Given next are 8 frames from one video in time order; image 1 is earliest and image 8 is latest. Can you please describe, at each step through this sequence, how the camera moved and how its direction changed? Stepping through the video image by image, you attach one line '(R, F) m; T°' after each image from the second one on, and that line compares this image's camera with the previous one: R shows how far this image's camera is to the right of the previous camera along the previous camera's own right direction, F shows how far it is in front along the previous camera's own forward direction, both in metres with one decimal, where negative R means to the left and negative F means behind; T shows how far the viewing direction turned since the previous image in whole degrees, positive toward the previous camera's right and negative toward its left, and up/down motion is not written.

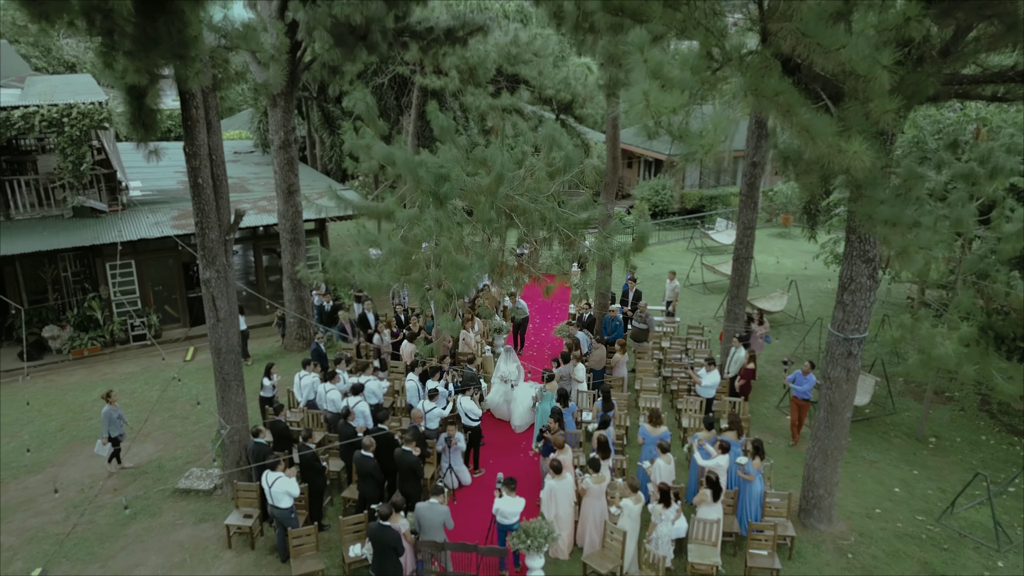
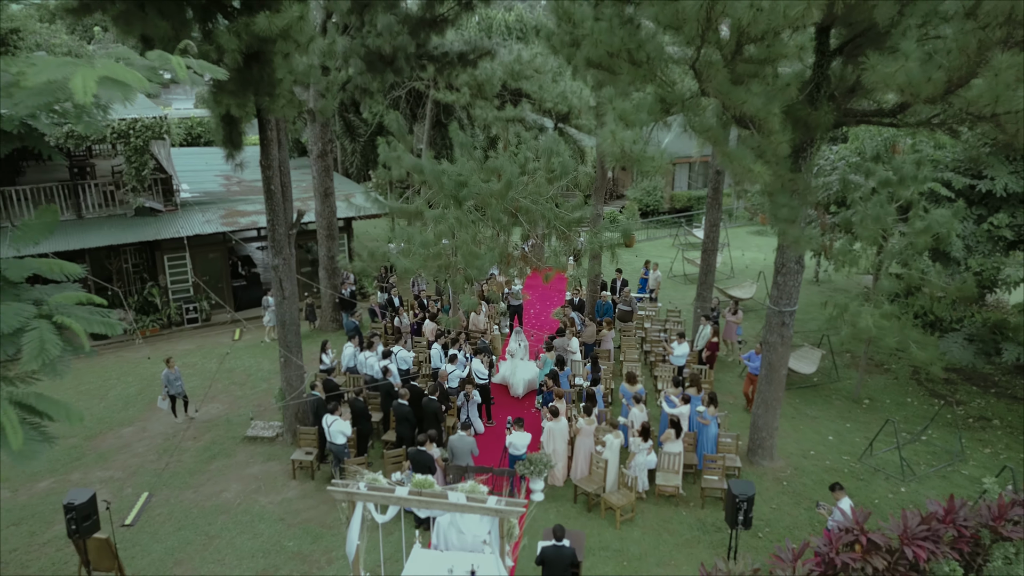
(-0.1, -1.9) m; 0°
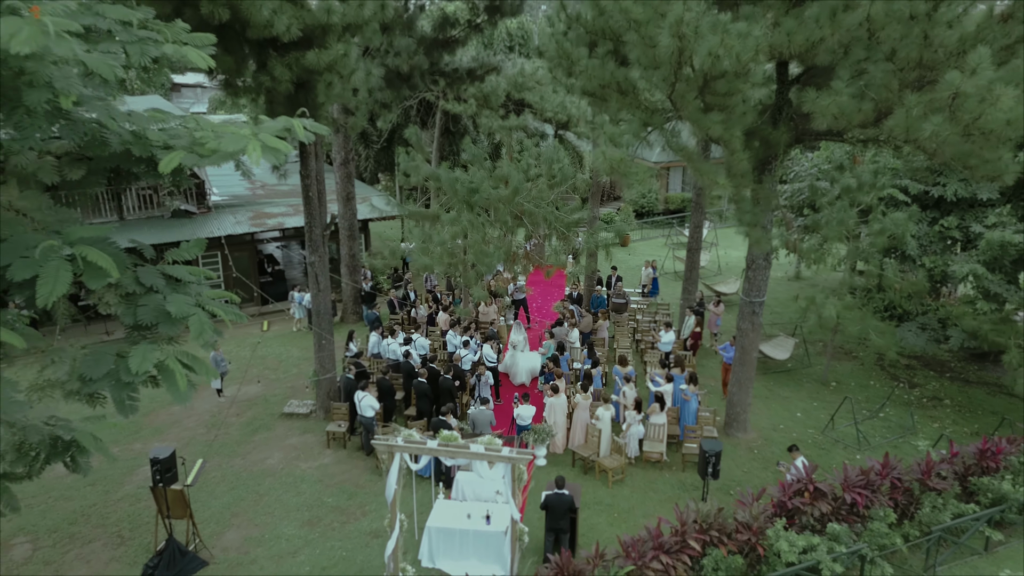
(-0.1, -1.3) m; 0°
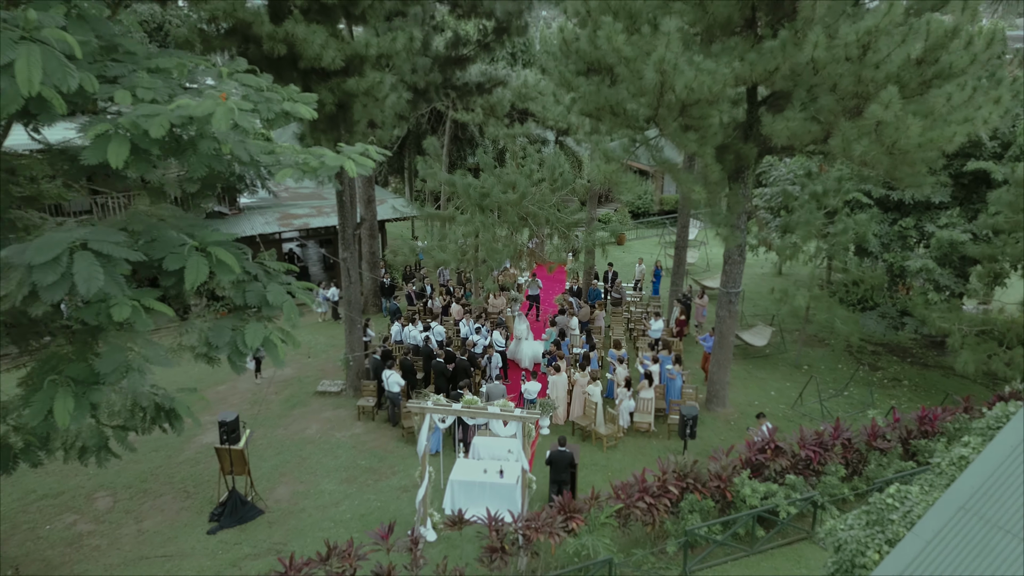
(-0.1, -1.5) m; 0°
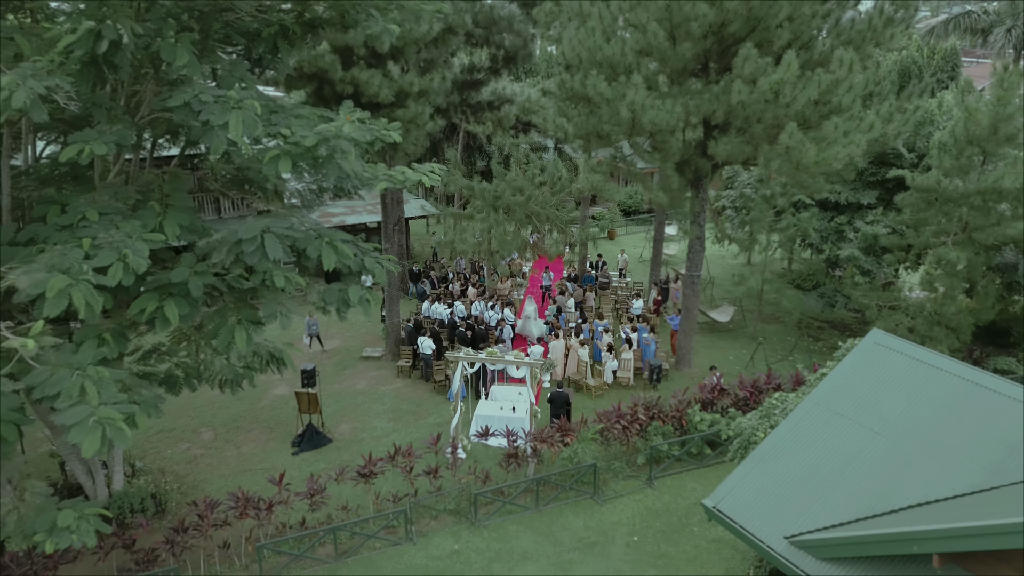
(-0.2, -3.0) m; 0°
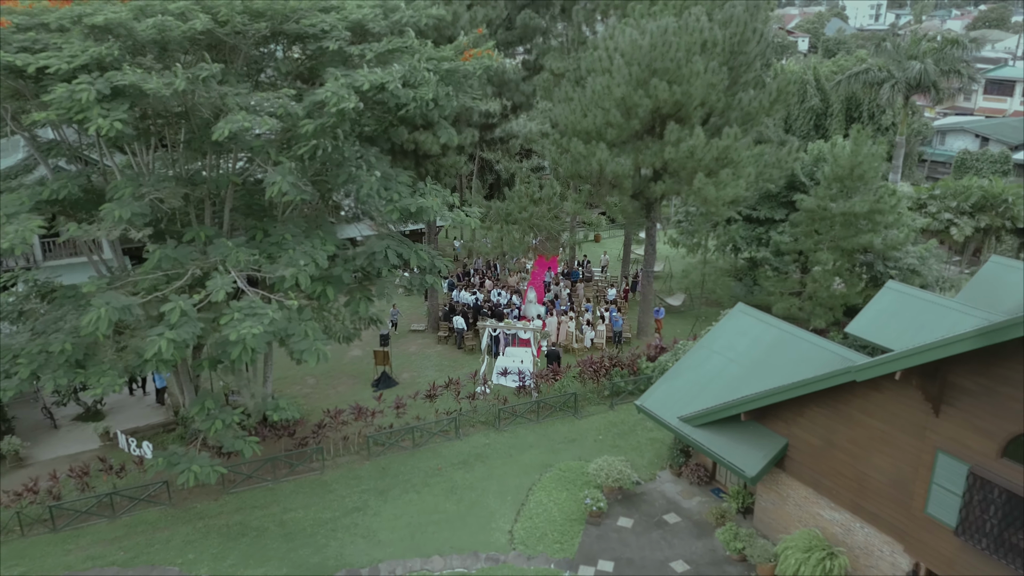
(-0.2, -5.9) m; 0°
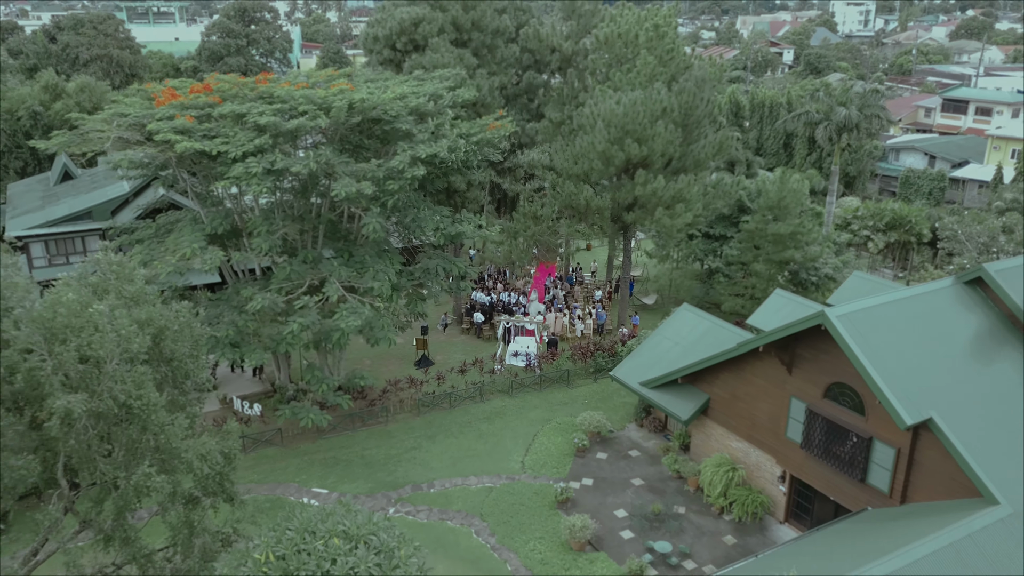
(-0.3, -5.8) m; 0°
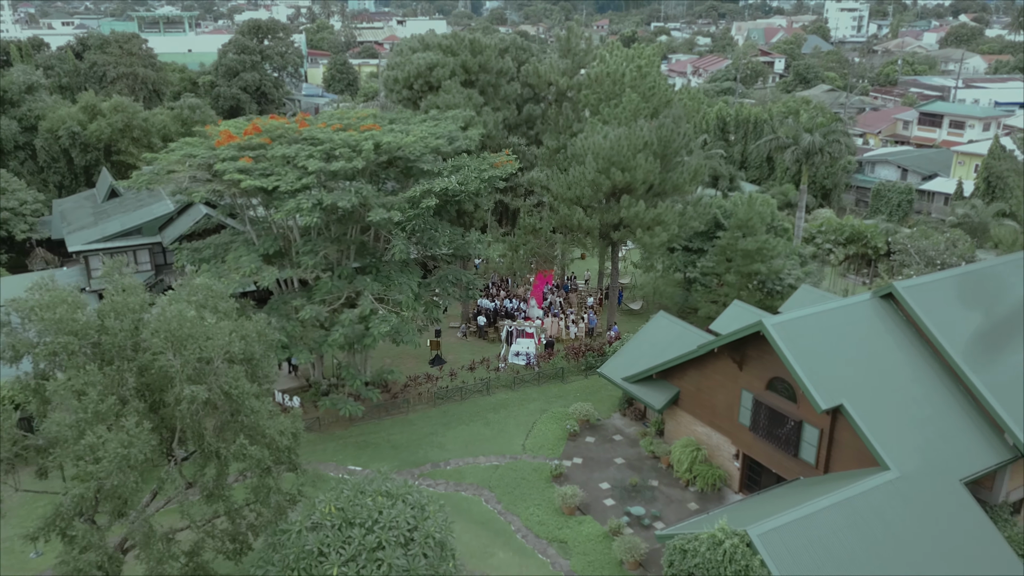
(-0.1, -3.6) m; 0°
